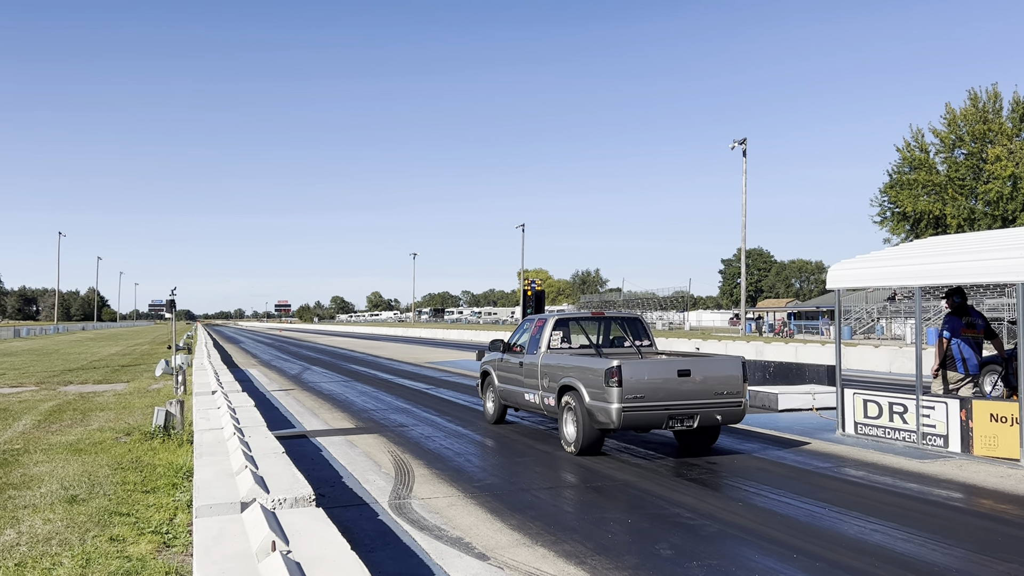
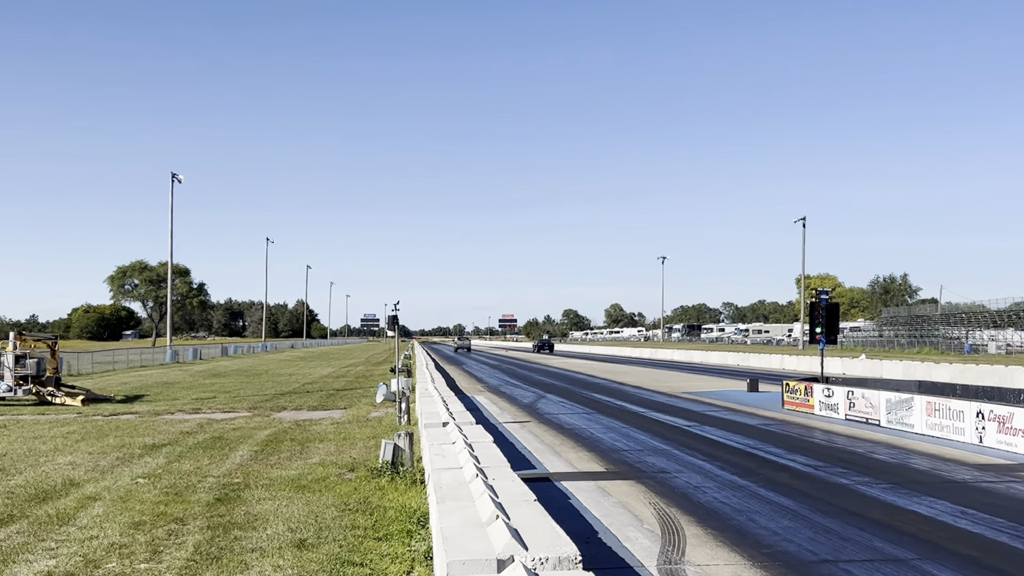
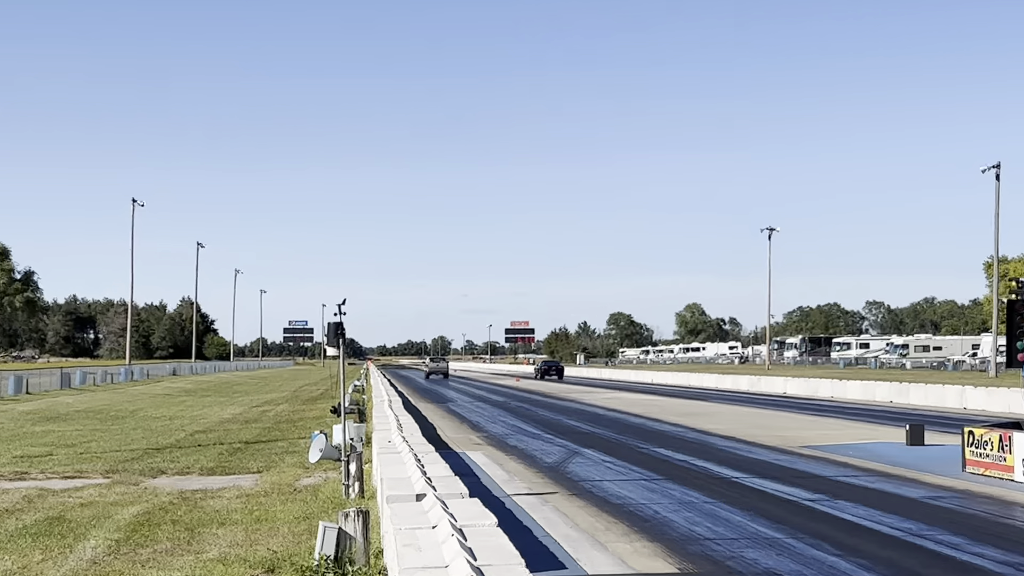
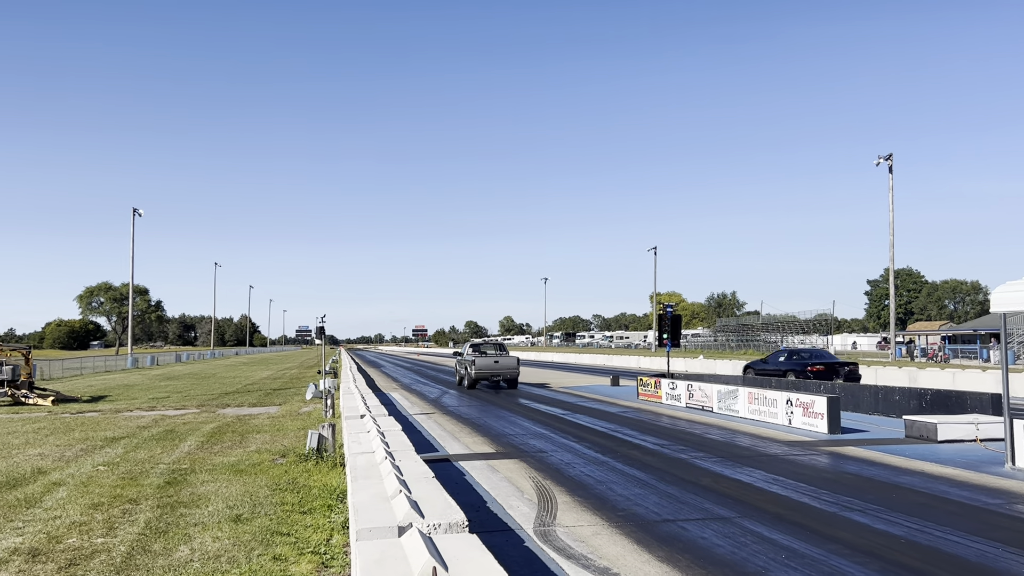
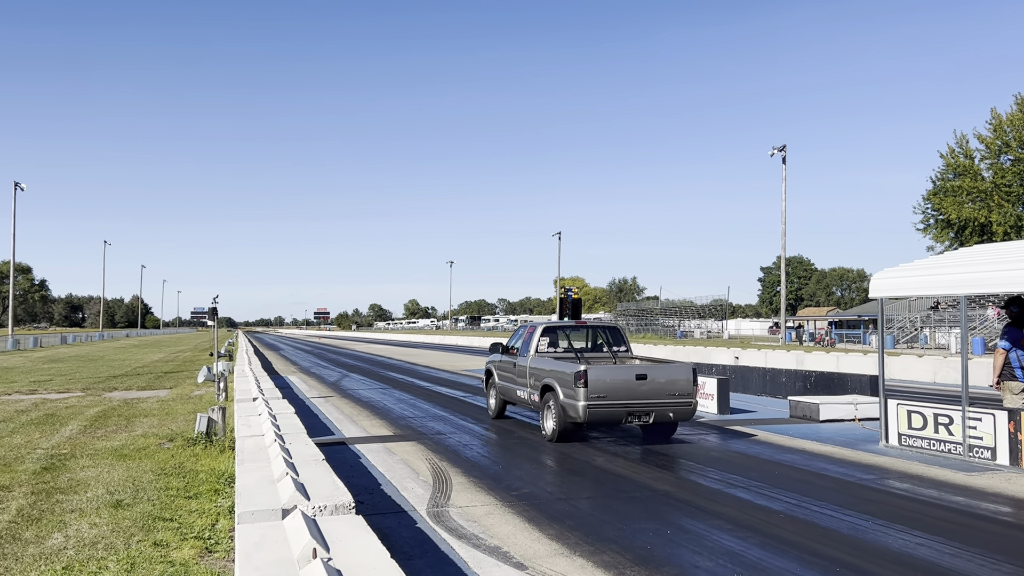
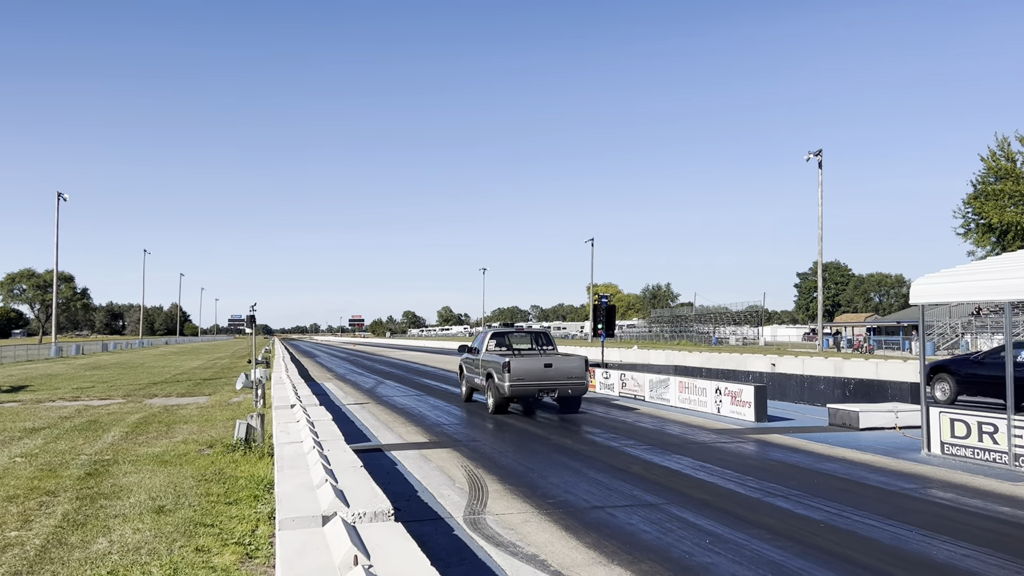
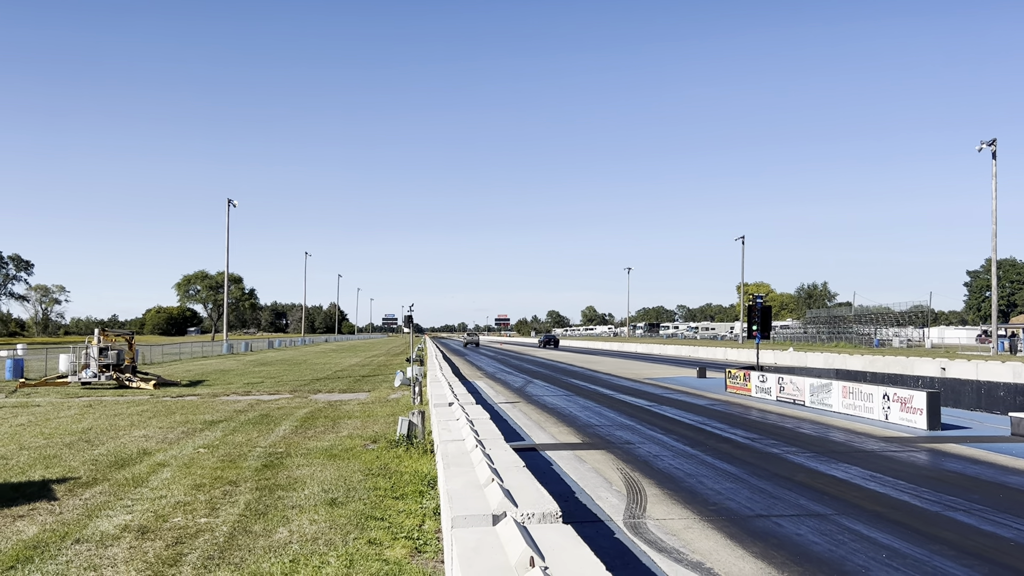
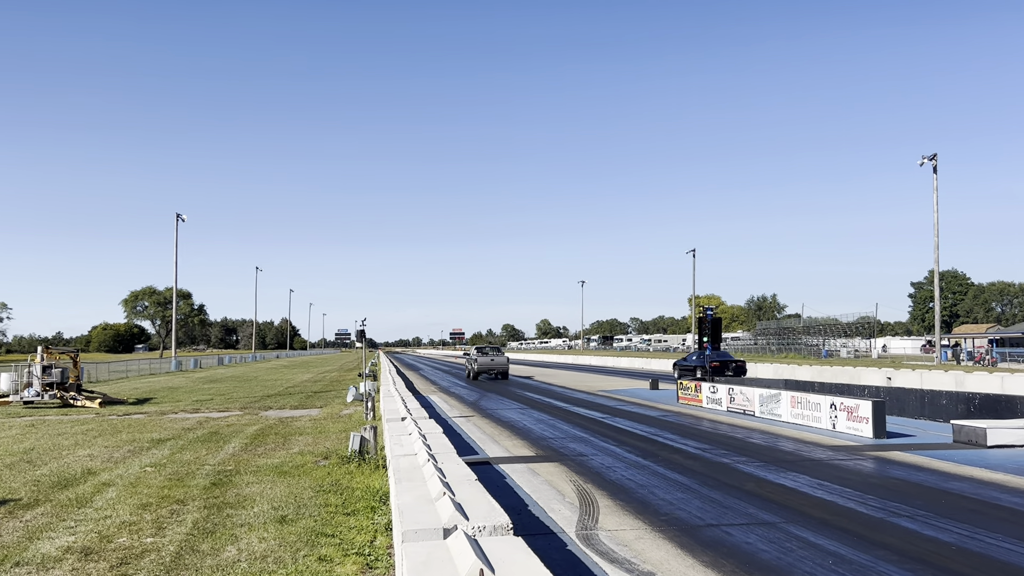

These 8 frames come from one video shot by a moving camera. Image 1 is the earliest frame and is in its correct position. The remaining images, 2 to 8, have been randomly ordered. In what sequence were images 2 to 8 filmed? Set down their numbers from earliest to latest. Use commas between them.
5, 6, 4, 8, 7, 2, 3
